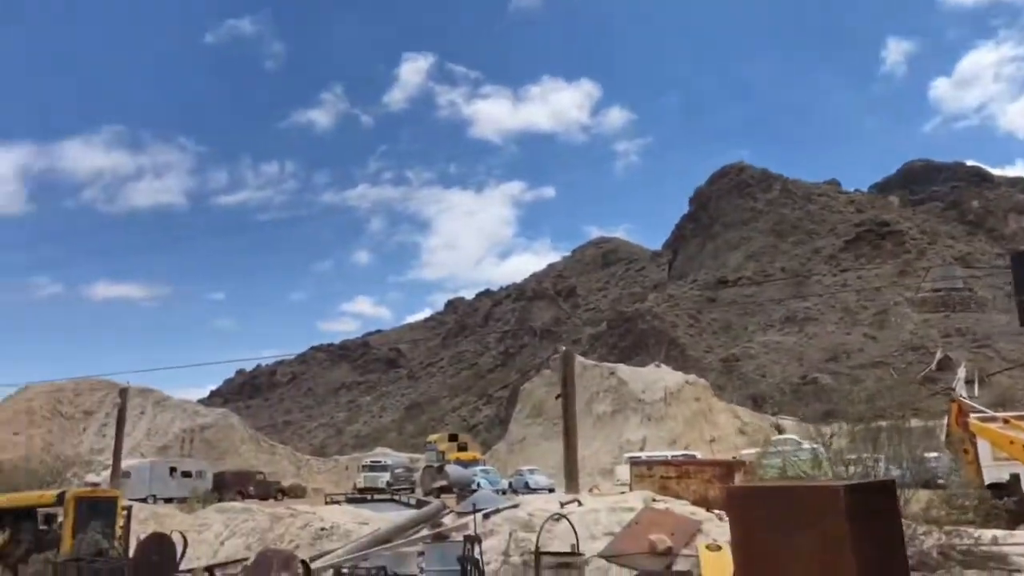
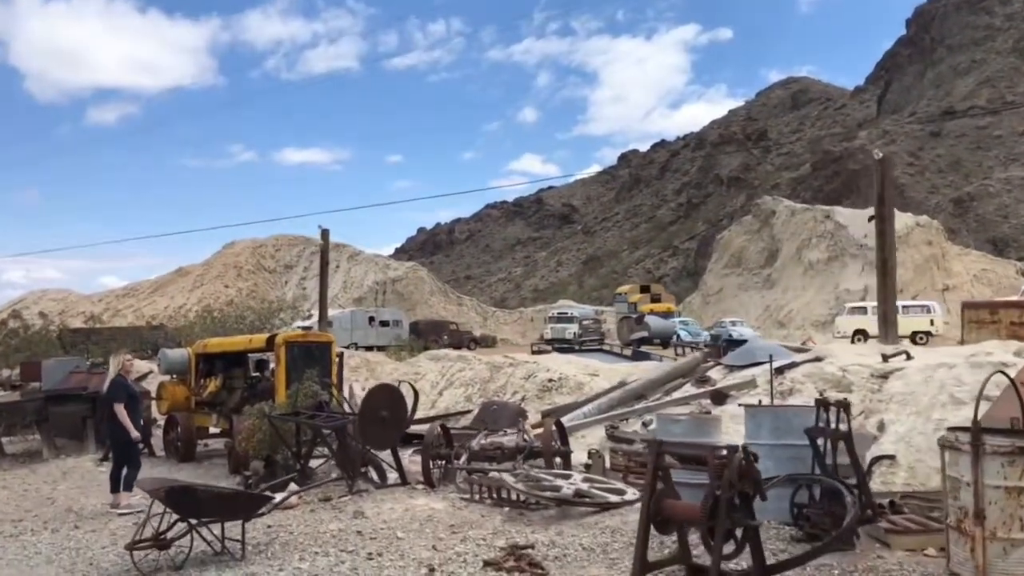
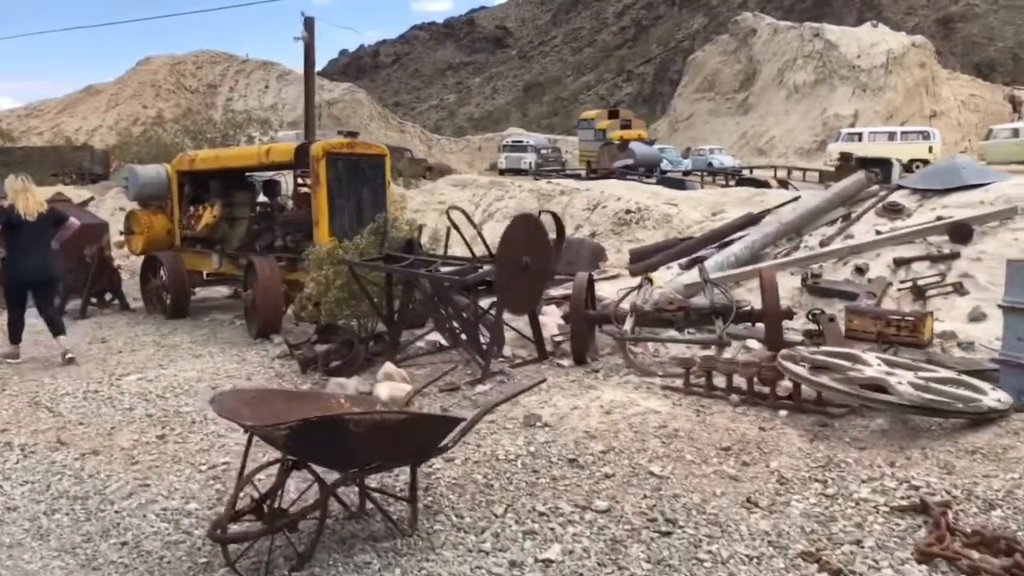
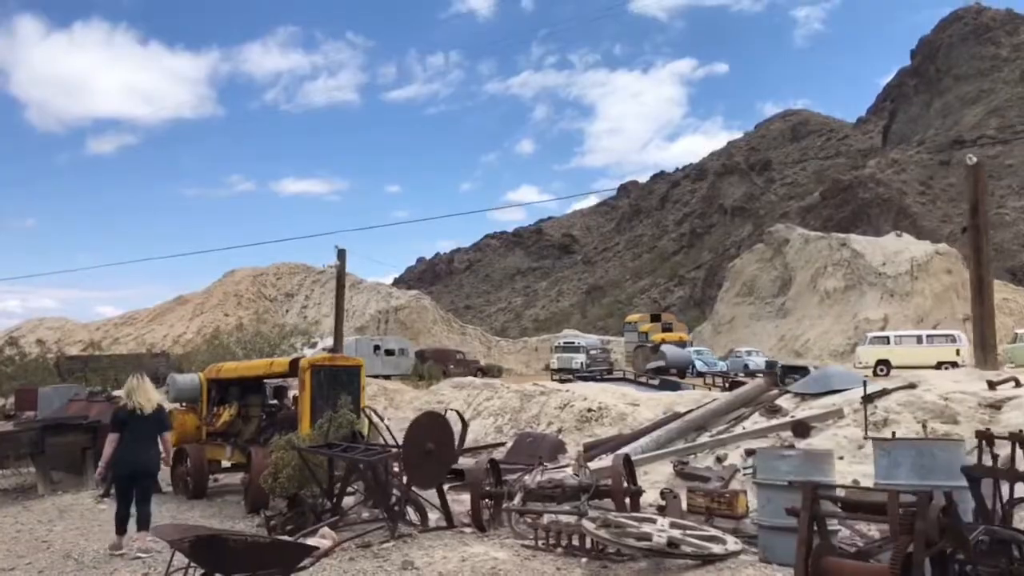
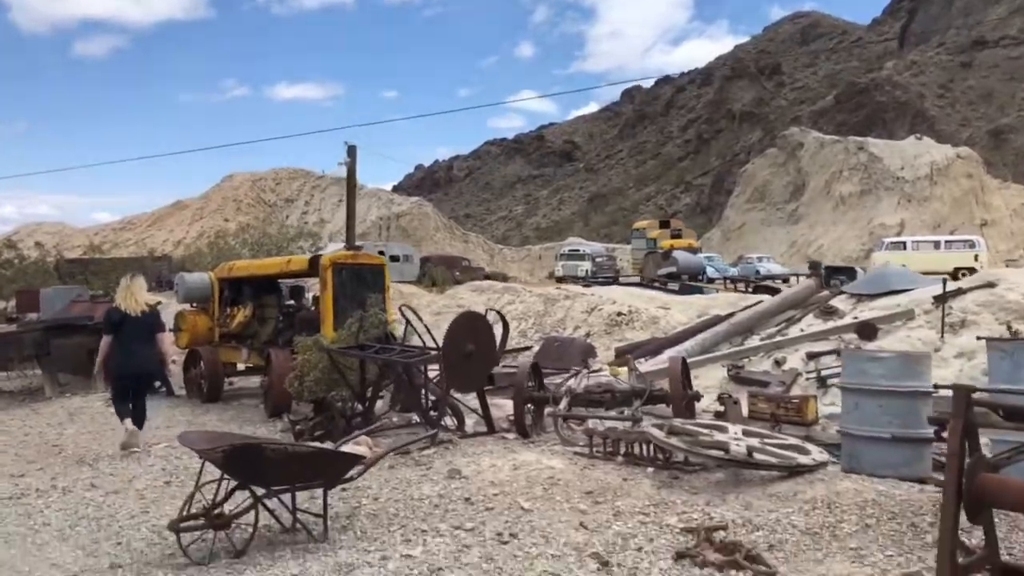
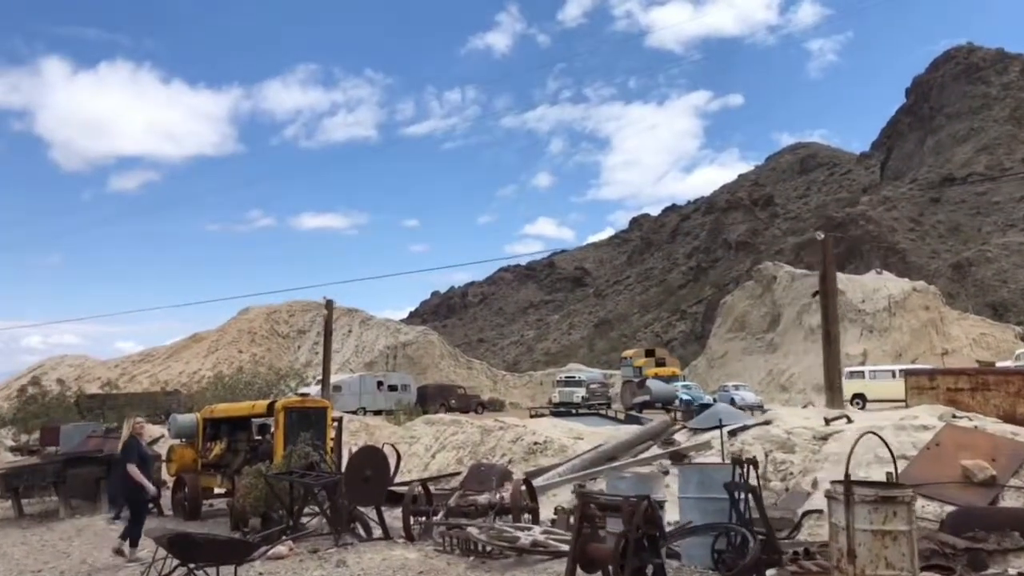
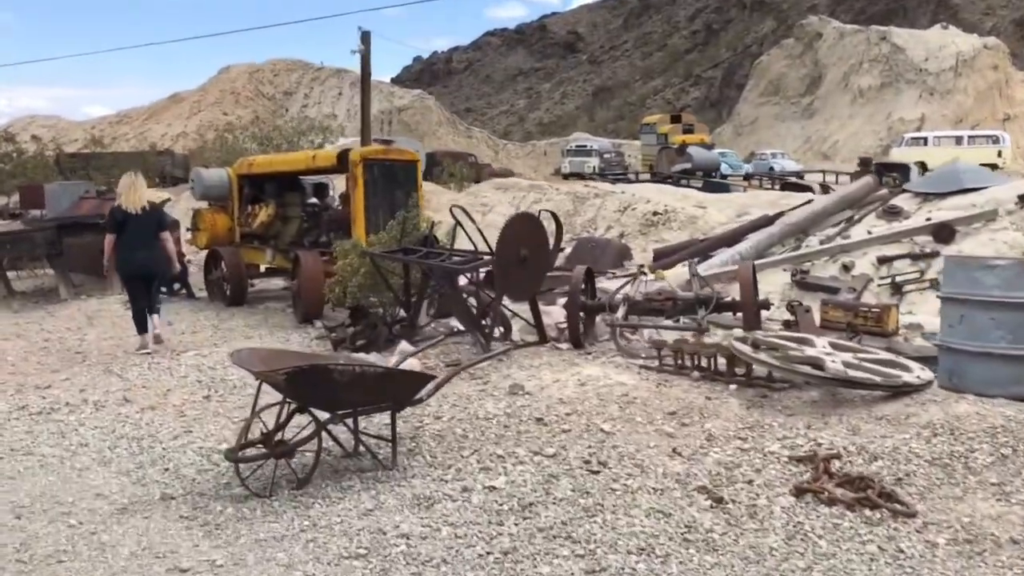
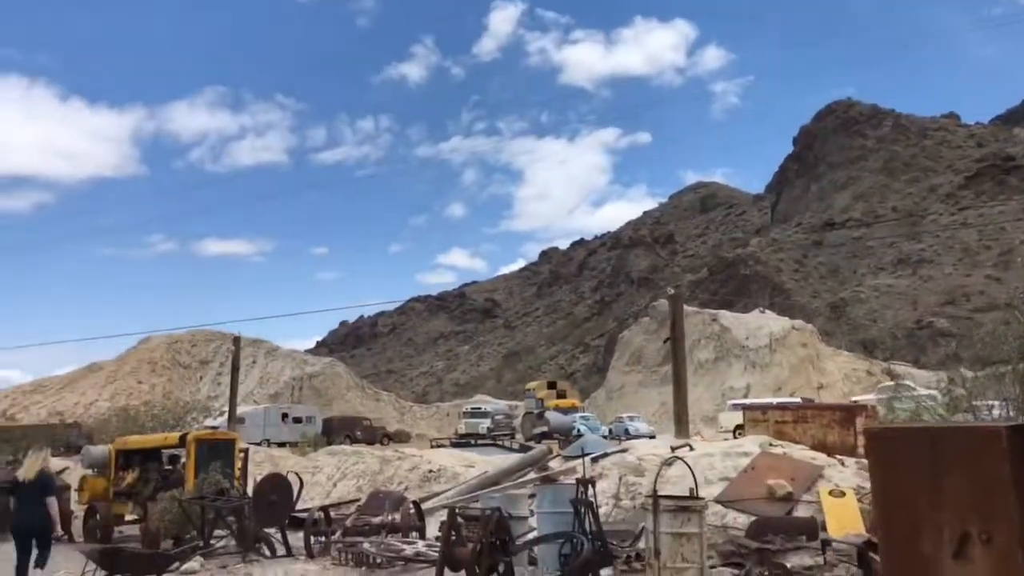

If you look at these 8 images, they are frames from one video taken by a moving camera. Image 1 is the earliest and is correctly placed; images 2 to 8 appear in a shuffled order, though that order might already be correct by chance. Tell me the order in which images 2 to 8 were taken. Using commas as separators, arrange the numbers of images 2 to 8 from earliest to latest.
8, 6, 2, 4, 5, 7, 3
